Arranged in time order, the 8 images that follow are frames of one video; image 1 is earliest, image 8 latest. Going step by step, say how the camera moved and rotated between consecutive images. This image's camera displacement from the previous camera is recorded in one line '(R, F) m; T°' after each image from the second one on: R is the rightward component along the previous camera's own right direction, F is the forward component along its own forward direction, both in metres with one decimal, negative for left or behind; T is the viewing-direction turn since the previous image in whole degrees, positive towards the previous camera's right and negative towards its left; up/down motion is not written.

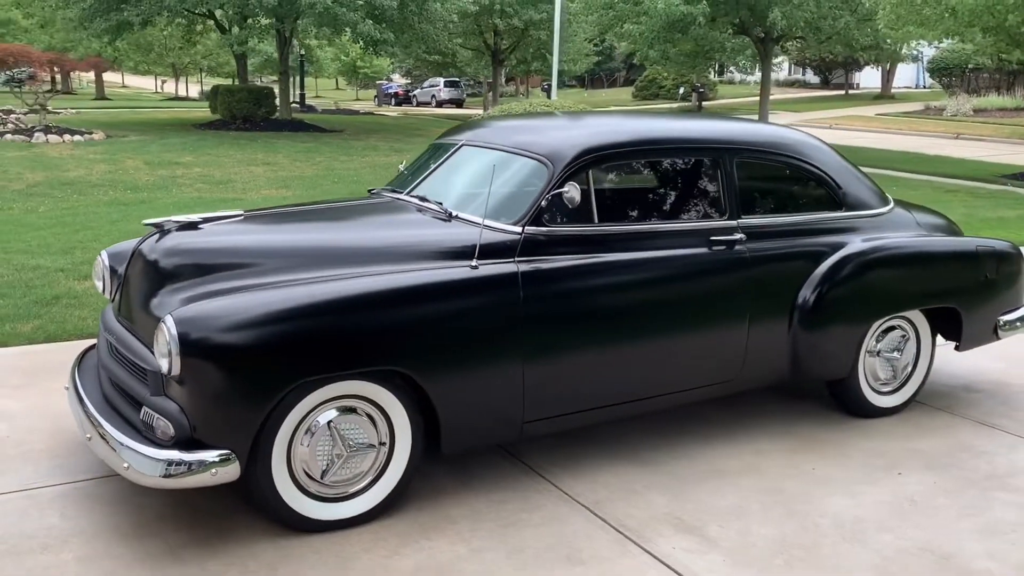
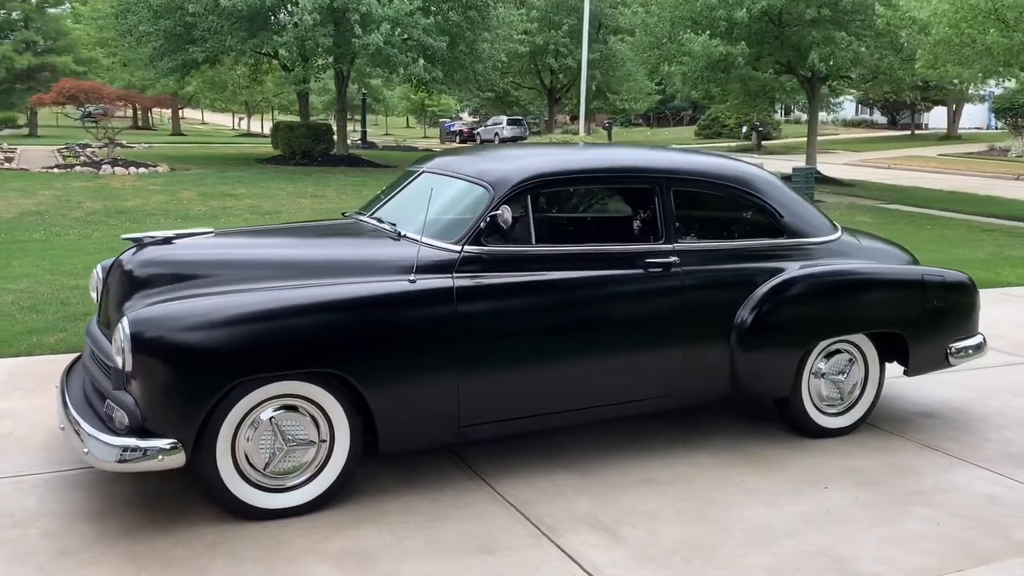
(+0.5, -0.3) m; -4°
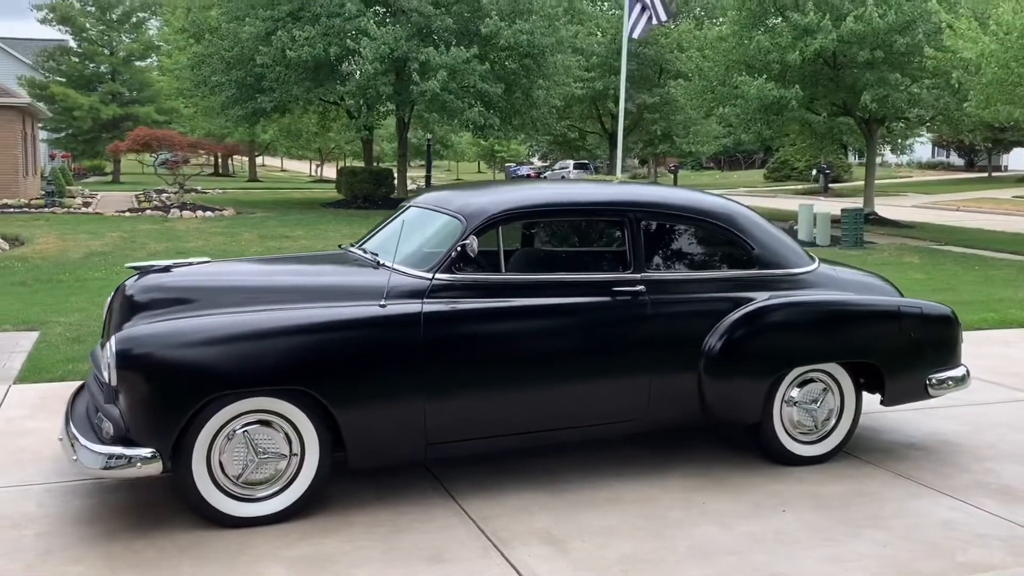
(+0.5, -0.2) m; -4°
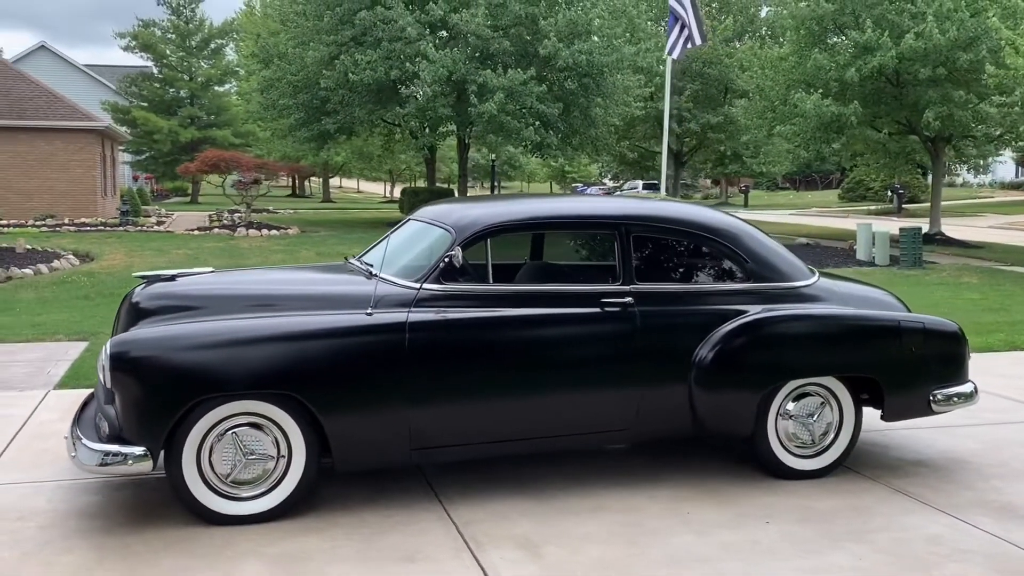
(+0.4, -0.1) m; -4°
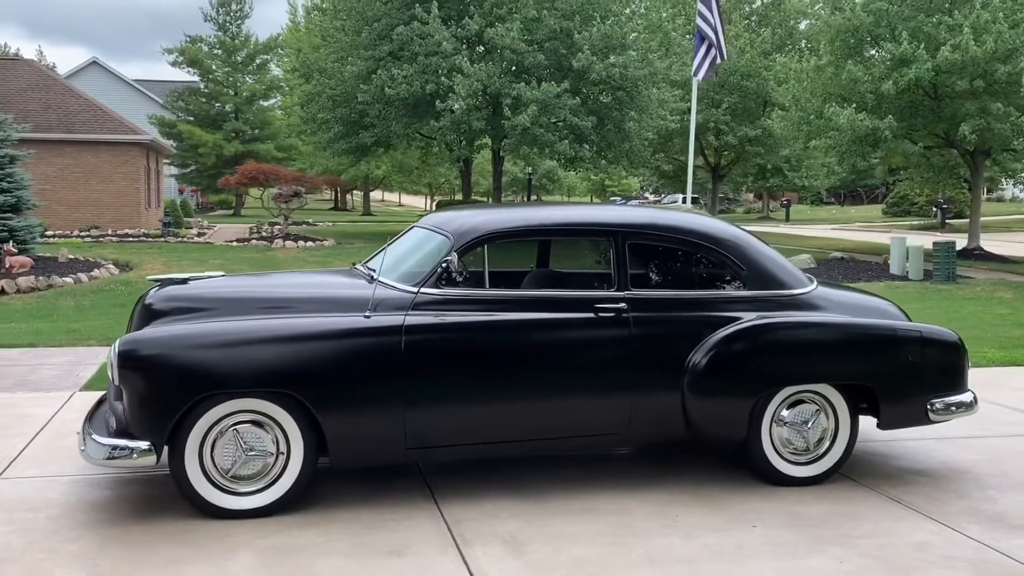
(+0.2, -0.1) m; -2°
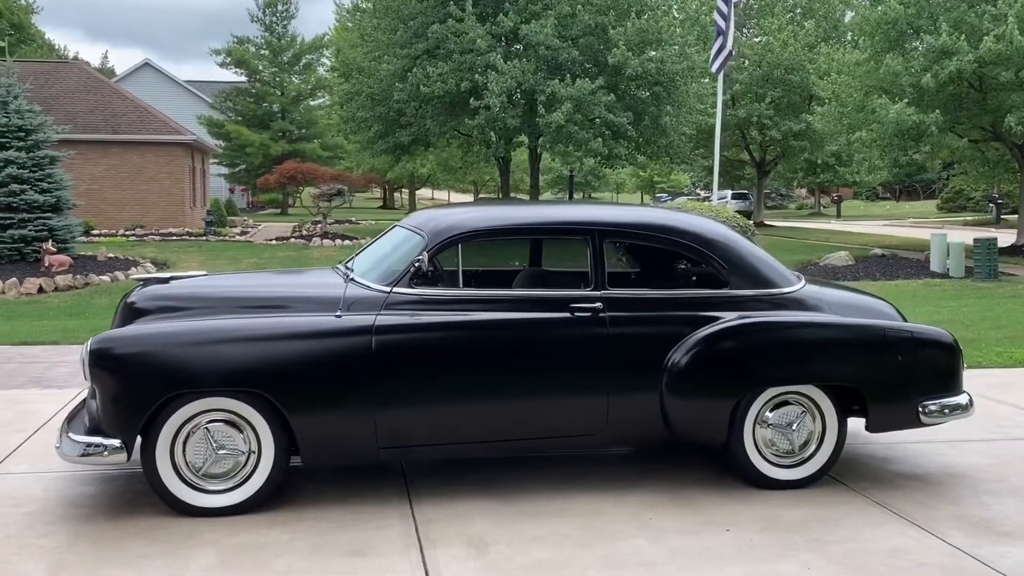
(+0.3, 0.0) m; -3°
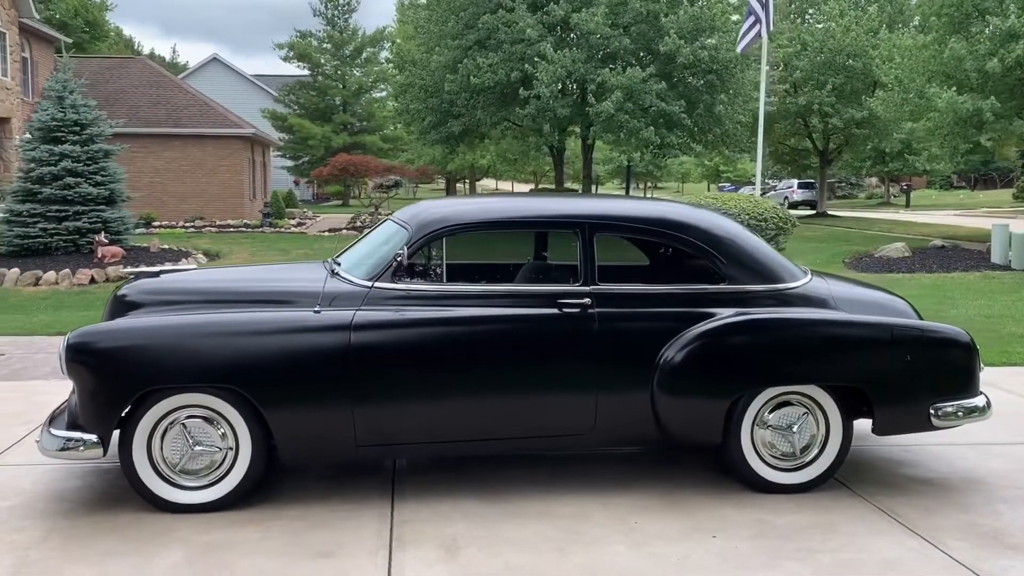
(+0.4, +0.2) m; -4°
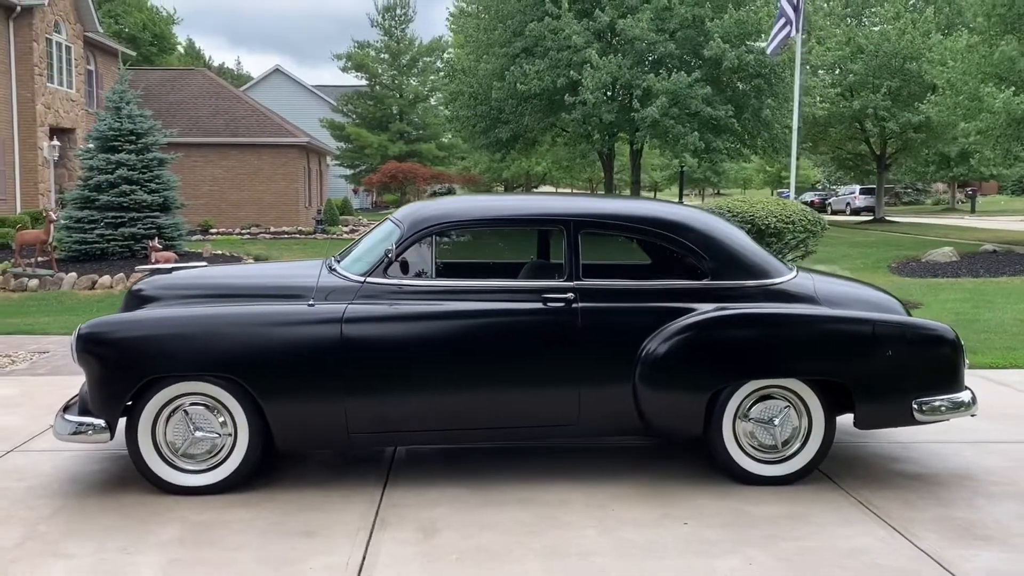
(+0.4, -0.2) m; -3°
